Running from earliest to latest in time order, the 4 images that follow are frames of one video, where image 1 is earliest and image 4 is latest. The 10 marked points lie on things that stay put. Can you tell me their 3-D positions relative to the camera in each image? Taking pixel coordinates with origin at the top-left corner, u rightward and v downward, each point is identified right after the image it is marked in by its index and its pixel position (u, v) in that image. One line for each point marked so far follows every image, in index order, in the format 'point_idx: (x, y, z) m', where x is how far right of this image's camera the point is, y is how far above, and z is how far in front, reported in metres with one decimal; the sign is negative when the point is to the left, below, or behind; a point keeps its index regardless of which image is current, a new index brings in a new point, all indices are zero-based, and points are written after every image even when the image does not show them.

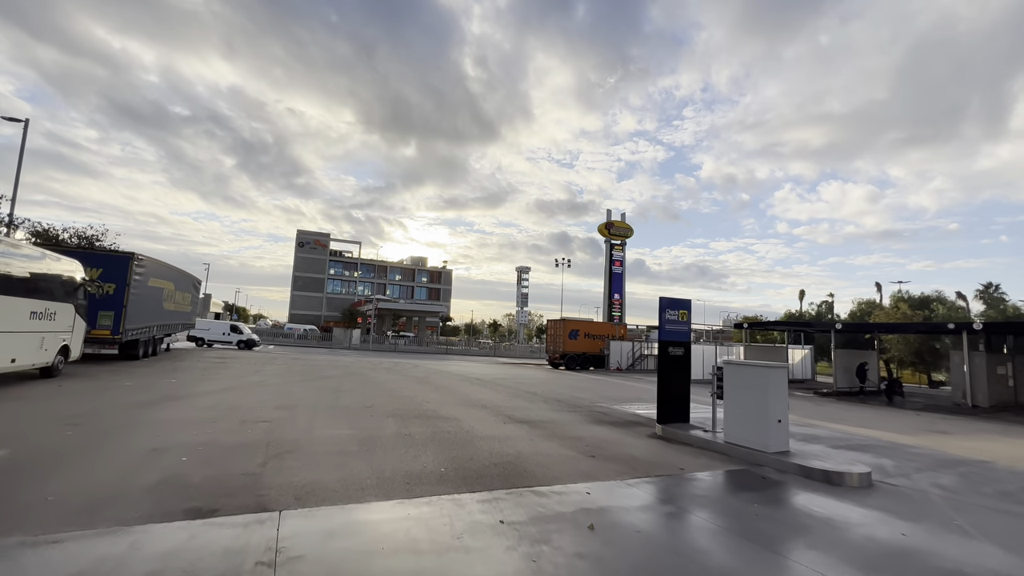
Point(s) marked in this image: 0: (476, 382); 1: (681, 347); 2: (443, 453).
0: (-1.5, -3.7, +18.6) m
1: (+3.7, -1.3, +10.4) m
2: (-1.0, -2.5, +7.3) m
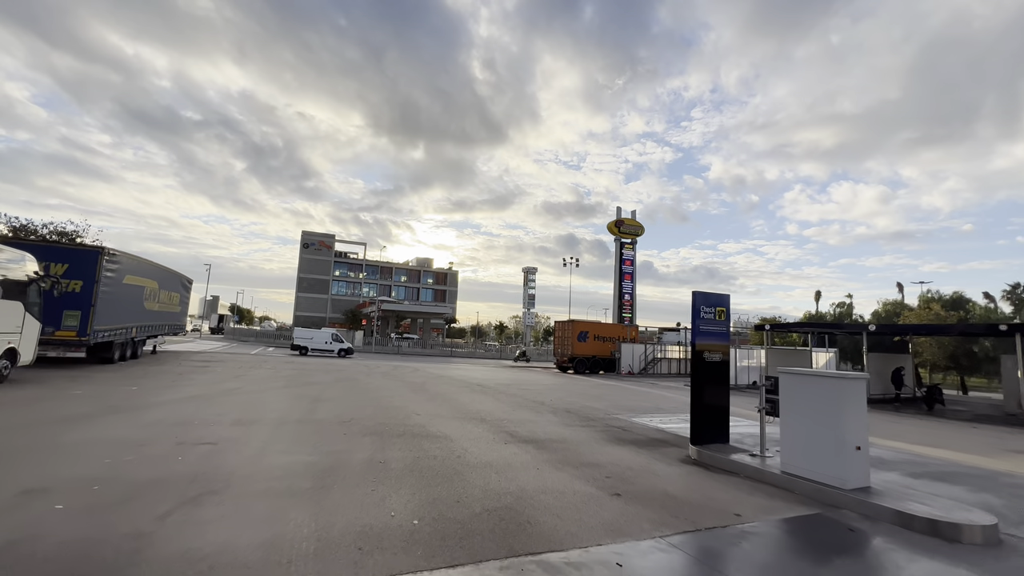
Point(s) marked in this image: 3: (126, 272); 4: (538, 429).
0: (-1.4, -3.6, +16.9) m
1: (+3.7, -1.2, +8.7) m
2: (-1.0, -2.4, +5.6) m
3: (-14.9, +0.6, +18.6) m
4: (+0.5, -2.9, +9.9) m
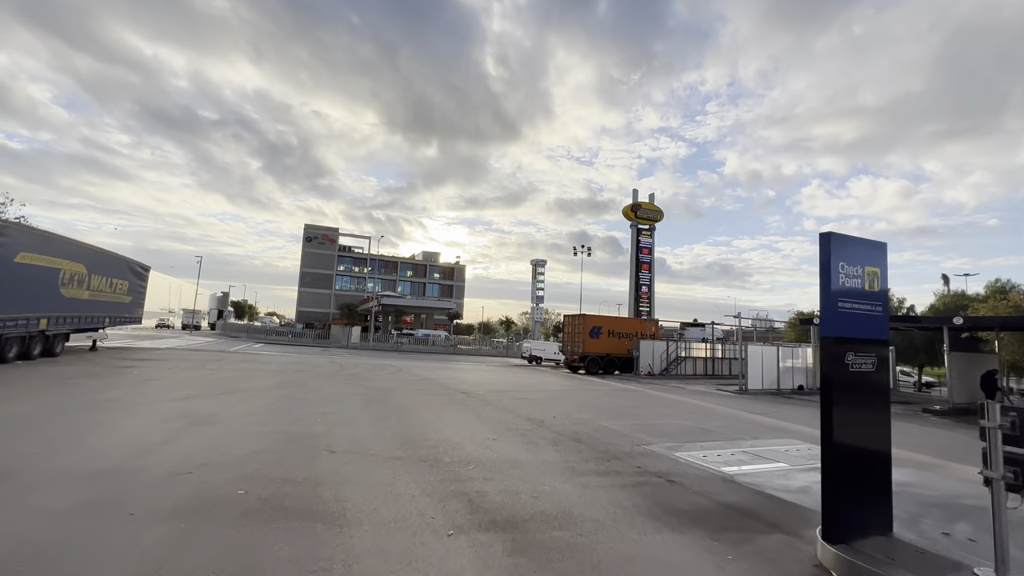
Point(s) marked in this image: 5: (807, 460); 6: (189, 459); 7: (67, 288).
0: (-1.6, -3.0, +12.8) m
1: (+3.3, -0.6, +4.4) m
2: (-1.5, -1.8, +1.4) m
3: (-15.1, +1.2, +14.8) m
4: (+0.1, -2.3, +5.7) m
5: (+5.0, -2.9, +8.1) m
6: (-4.0, -2.1, +6.0) m
7: (-16.5, 0.0, +18.0) m
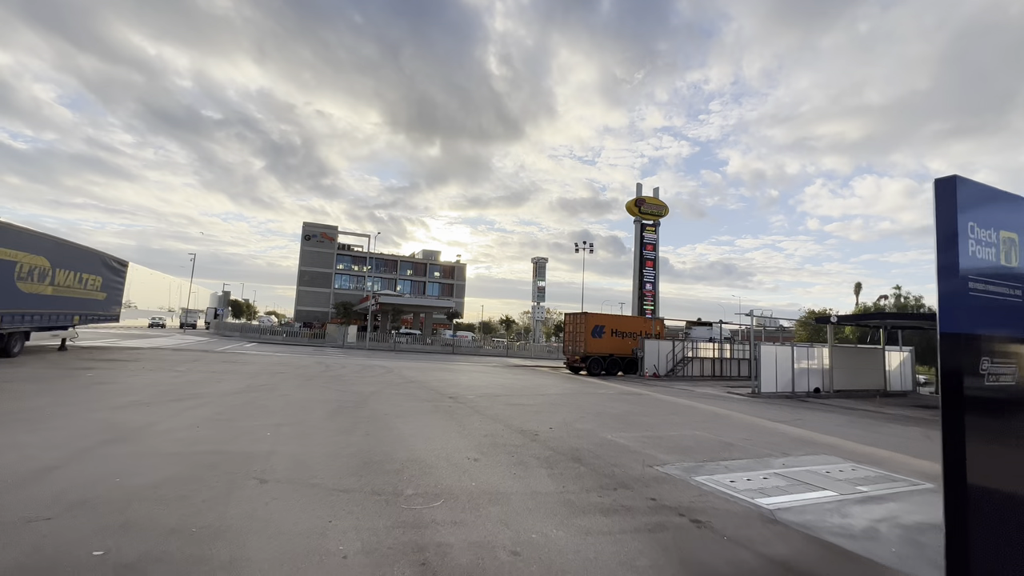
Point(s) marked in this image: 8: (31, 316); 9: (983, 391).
0: (-1.8, -2.8, +11.3) m
1: (+3.1, -0.5, +2.9) m
2: (-1.8, -1.7, 0.0) m
3: (-15.3, +1.4, +13.4) m
4: (-0.1, -2.2, +4.3) m
5: (+4.8, -2.7, +6.6) m
6: (-4.2, -1.9, +4.6) m
7: (-16.7, +0.2, +16.6) m
8: (-17.0, -1.0, +17.1) m
9: (+2.8, -0.6, +2.8) m
